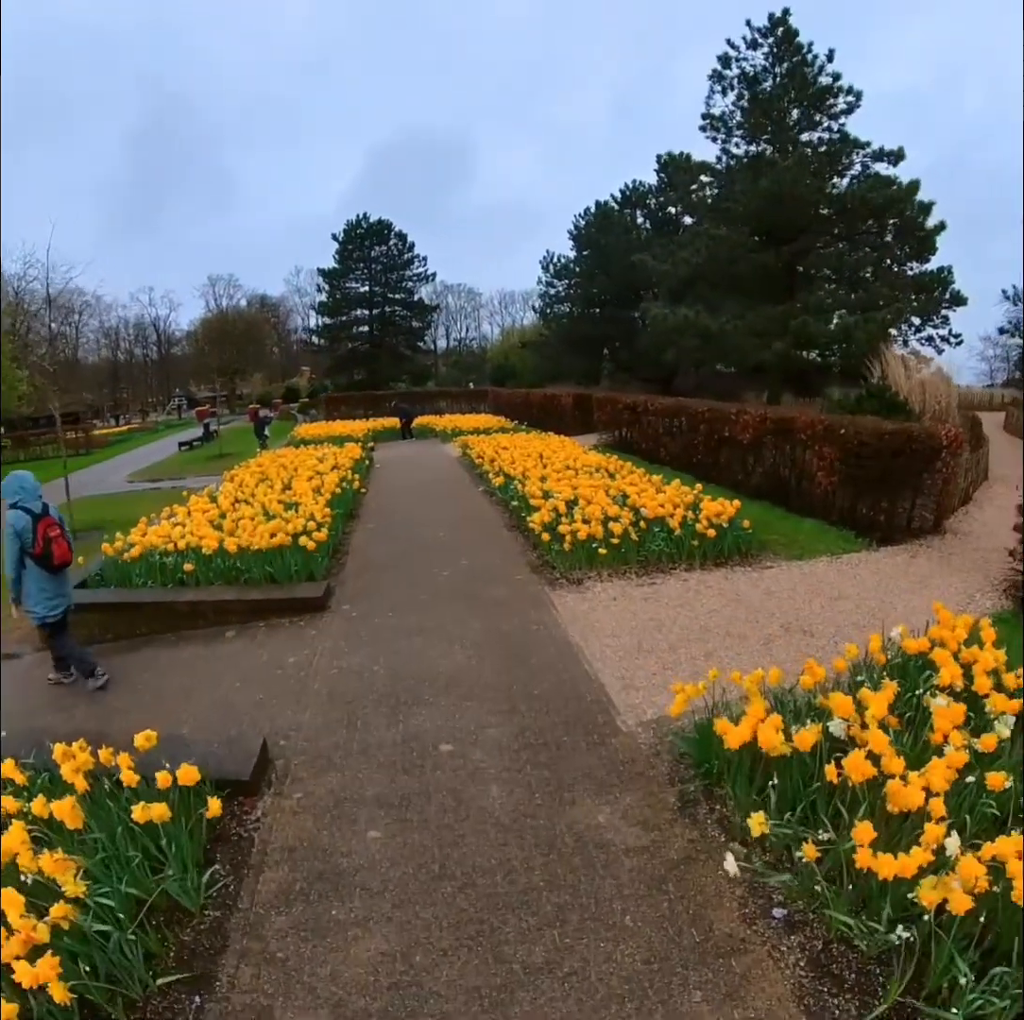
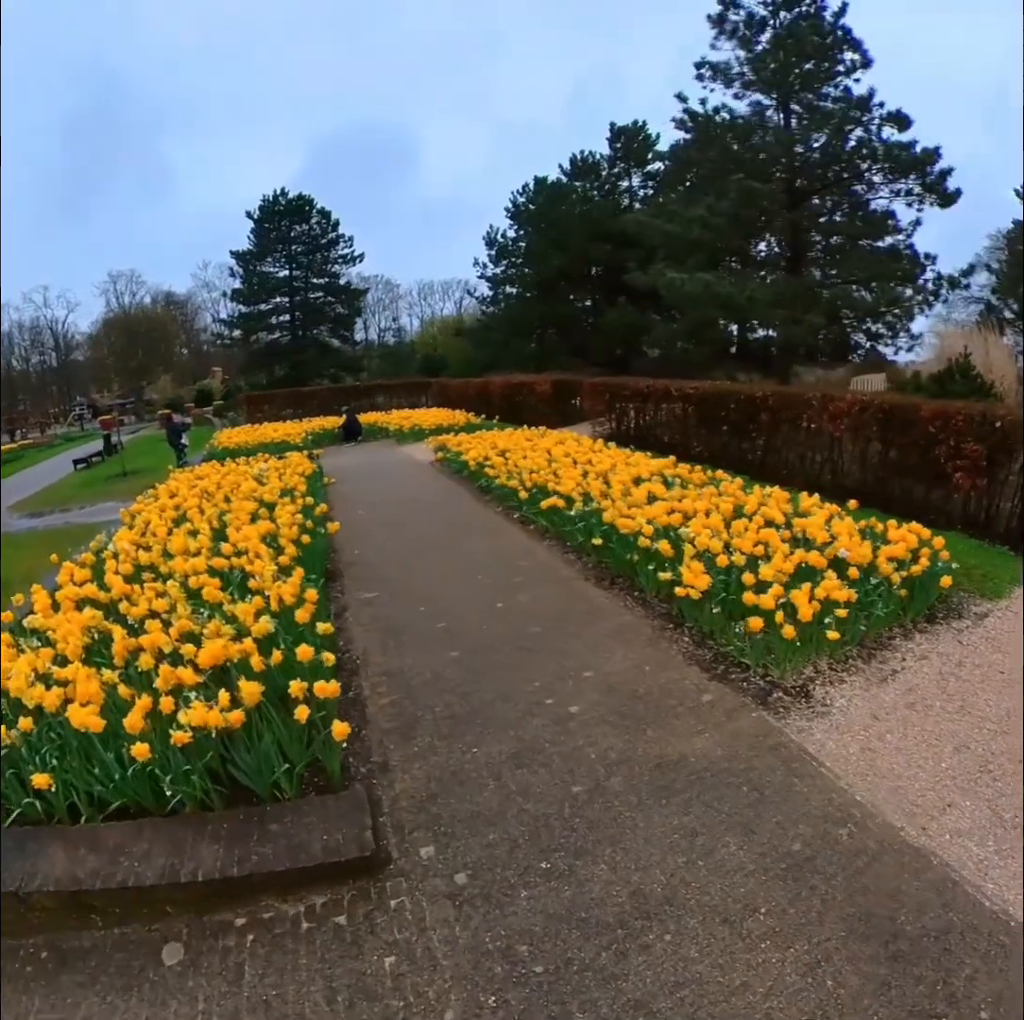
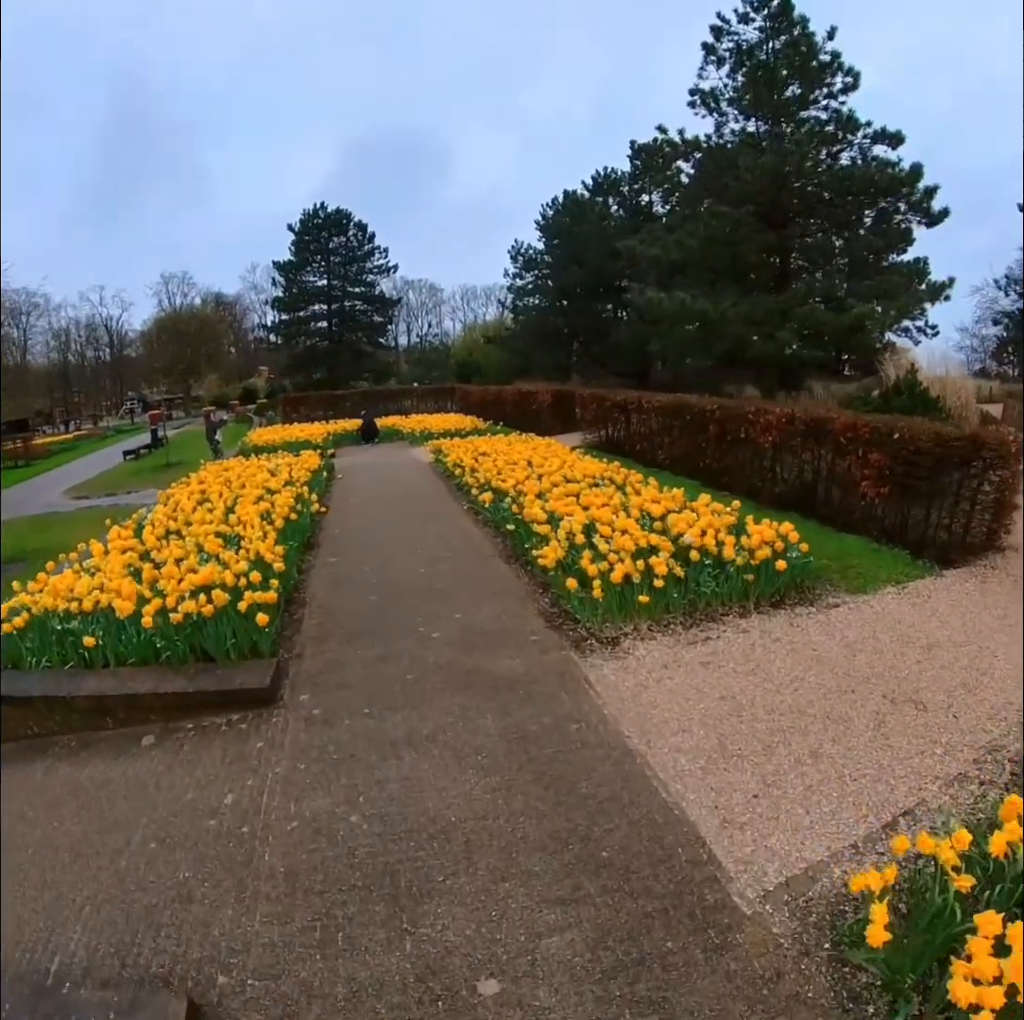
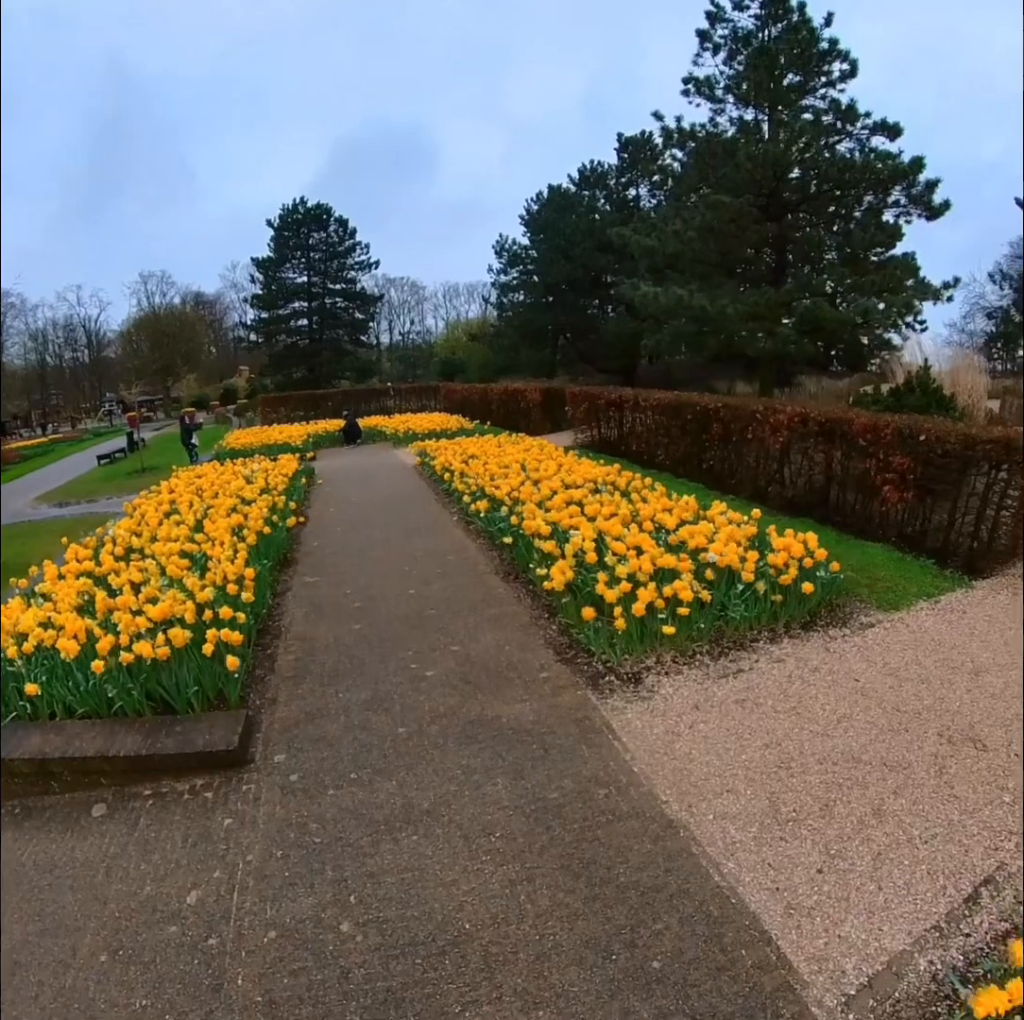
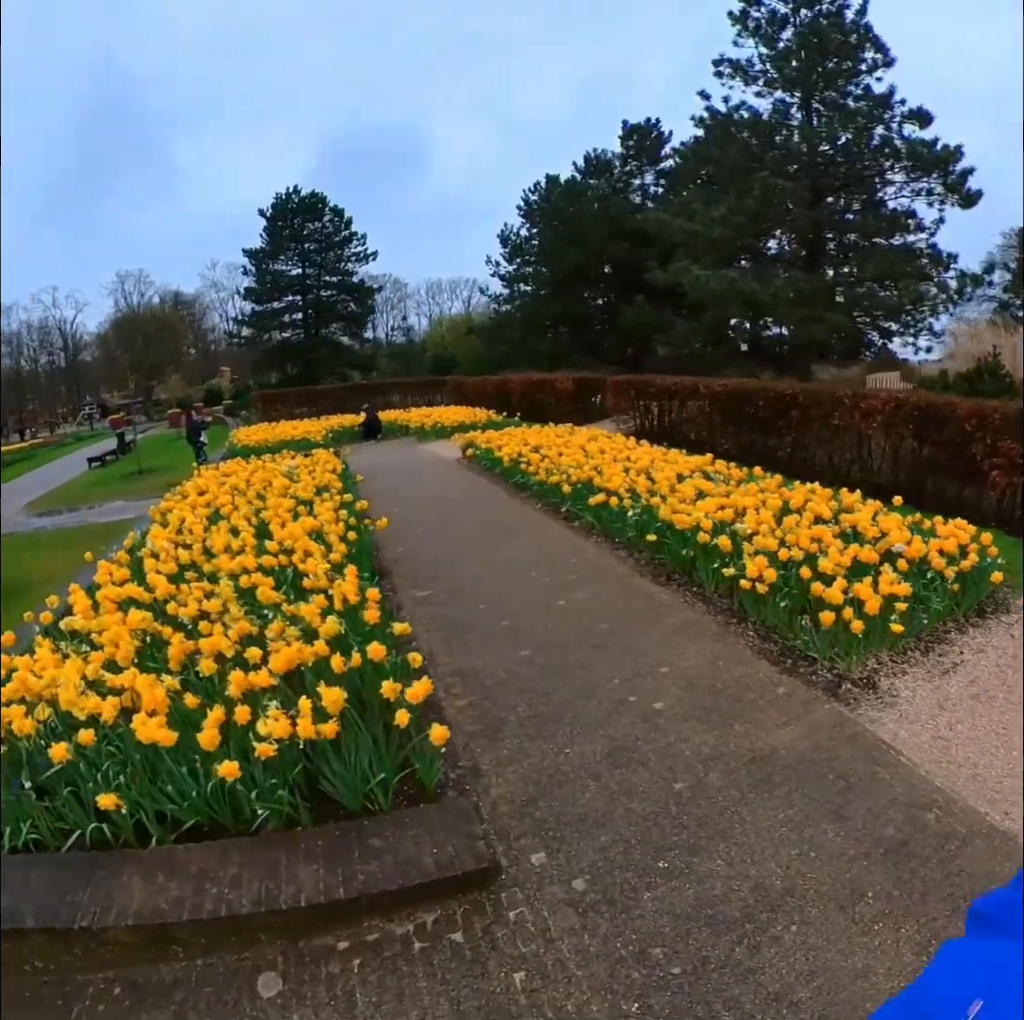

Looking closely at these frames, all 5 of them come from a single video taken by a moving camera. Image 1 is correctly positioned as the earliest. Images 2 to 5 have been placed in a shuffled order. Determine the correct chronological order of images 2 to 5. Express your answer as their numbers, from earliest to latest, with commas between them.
3, 4, 2, 5
